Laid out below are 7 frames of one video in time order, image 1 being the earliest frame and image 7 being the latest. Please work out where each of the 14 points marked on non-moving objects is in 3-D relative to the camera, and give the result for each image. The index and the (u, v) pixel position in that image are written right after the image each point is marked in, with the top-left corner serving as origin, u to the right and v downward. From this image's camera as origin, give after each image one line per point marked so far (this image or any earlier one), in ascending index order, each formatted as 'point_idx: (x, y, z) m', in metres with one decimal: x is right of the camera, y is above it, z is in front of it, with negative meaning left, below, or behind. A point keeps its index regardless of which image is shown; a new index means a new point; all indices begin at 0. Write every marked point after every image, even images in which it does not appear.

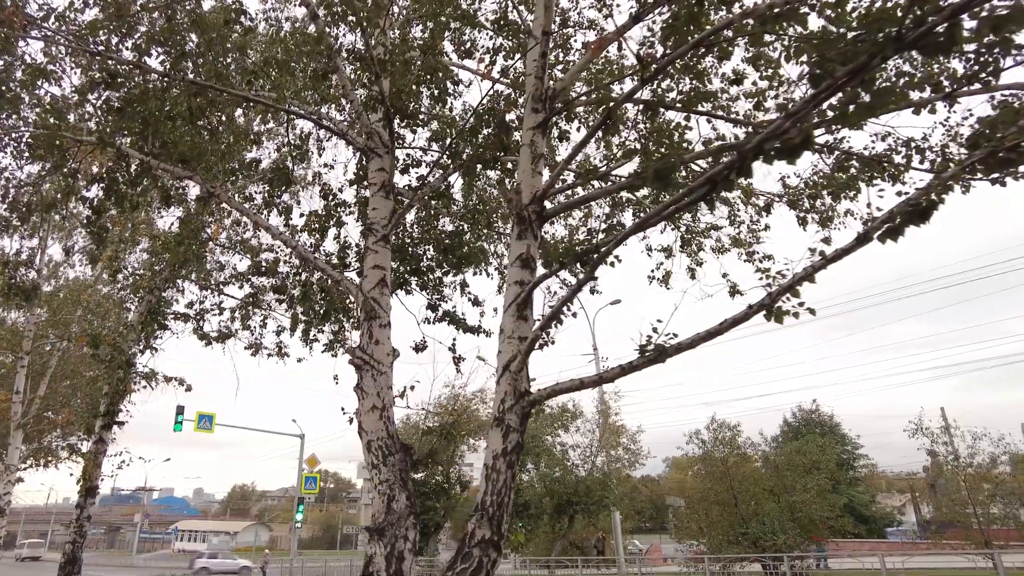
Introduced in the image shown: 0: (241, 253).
0: (-4.5, +0.6, +10.6) m
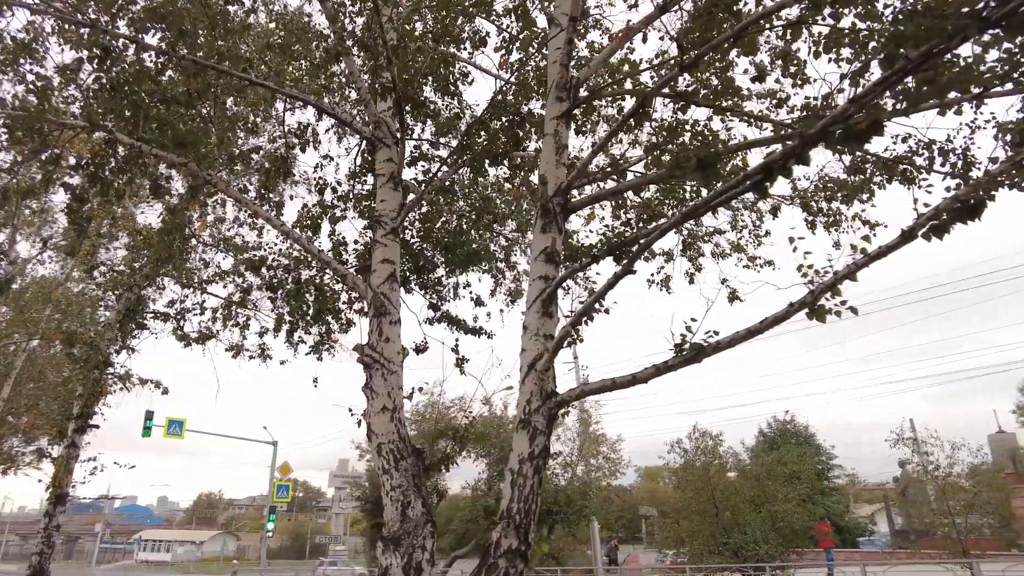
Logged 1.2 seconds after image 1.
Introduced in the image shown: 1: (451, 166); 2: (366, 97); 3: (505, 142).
0: (-4.6, +0.6, +10.3) m
1: (-0.6, +1.3, +6.5) m
2: (-1.3, +1.8, +5.8) m
3: (0.0, +1.5, +6.3) m
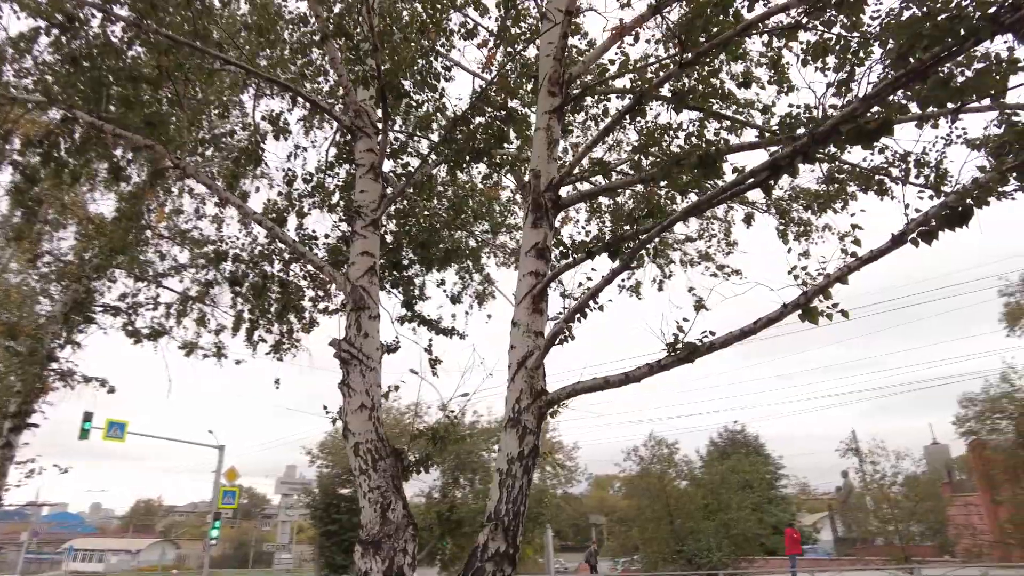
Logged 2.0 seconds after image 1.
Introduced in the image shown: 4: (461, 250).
0: (-5.1, +0.7, +9.8) m
1: (-0.8, +1.3, +6.3) m
2: (-1.4, +1.8, +5.6) m
3: (-0.2, +1.5, +6.2) m
4: (-0.7, +0.5, +8.3) m
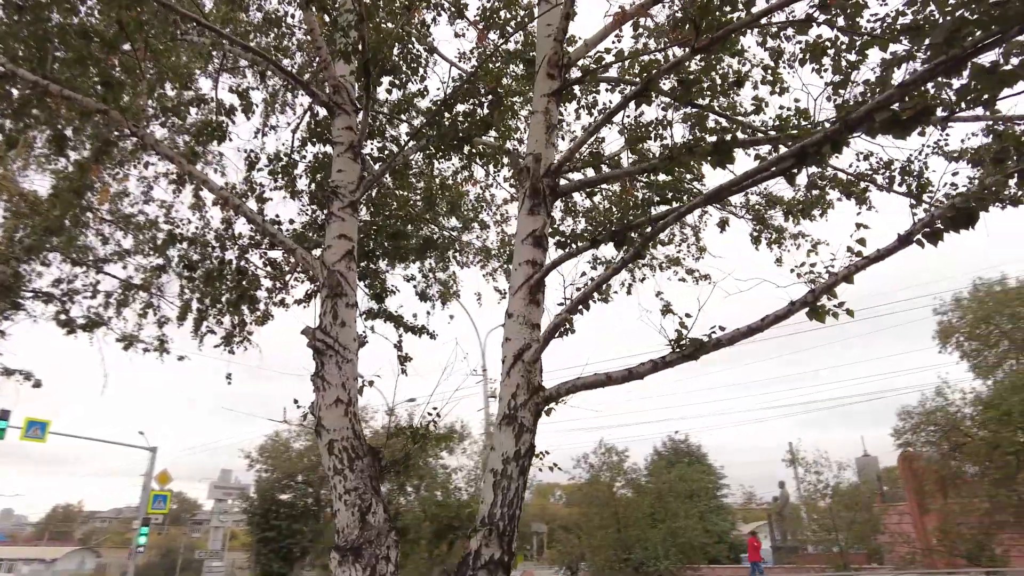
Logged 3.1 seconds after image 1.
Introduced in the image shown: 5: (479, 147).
0: (-5.6, +0.9, +9.2) m
1: (-1.0, +1.3, +6.1) m
2: (-1.6, +1.9, +5.3) m
3: (-0.4, +1.5, +5.9) m
4: (-1.1, +0.5, +8.0) m
5: (-0.3, +1.6, +6.9) m
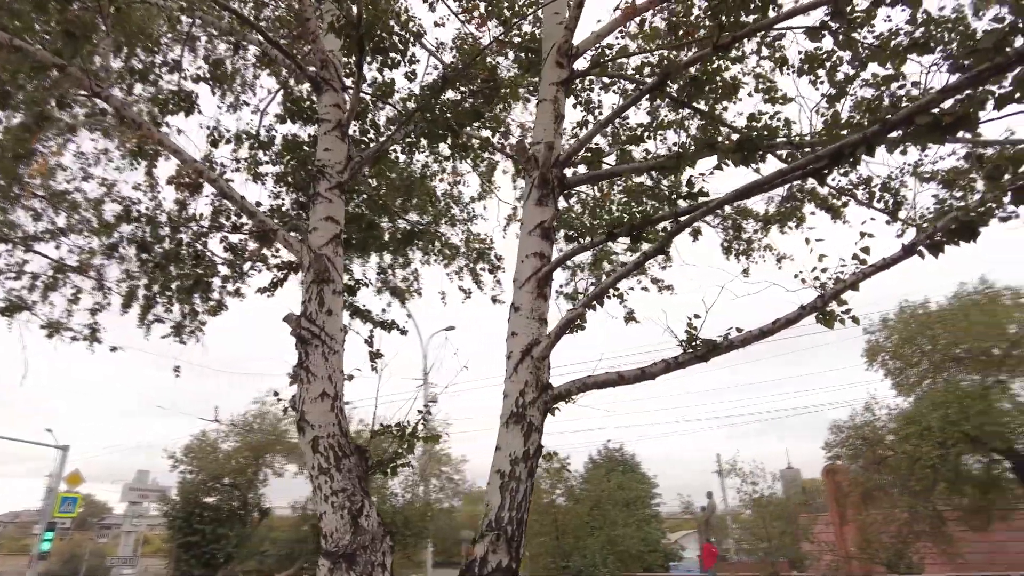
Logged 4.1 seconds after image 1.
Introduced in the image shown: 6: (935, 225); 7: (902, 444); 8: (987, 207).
0: (-6.0, +1.1, +8.4) m
1: (-1.1, +1.4, +5.8) m
2: (-1.6, +2.0, +5.0) m
3: (-0.5, +1.5, +5.7) m
4: (-1.4, +0.6, +7.7) m
5: (-0.5, +1.6, +6.8) m
6: (+2.3, +0.3, +3.5) m
7: (+11.2, -4.4, +18.2) m
8: (+2.6, +0.4, +3.5) m
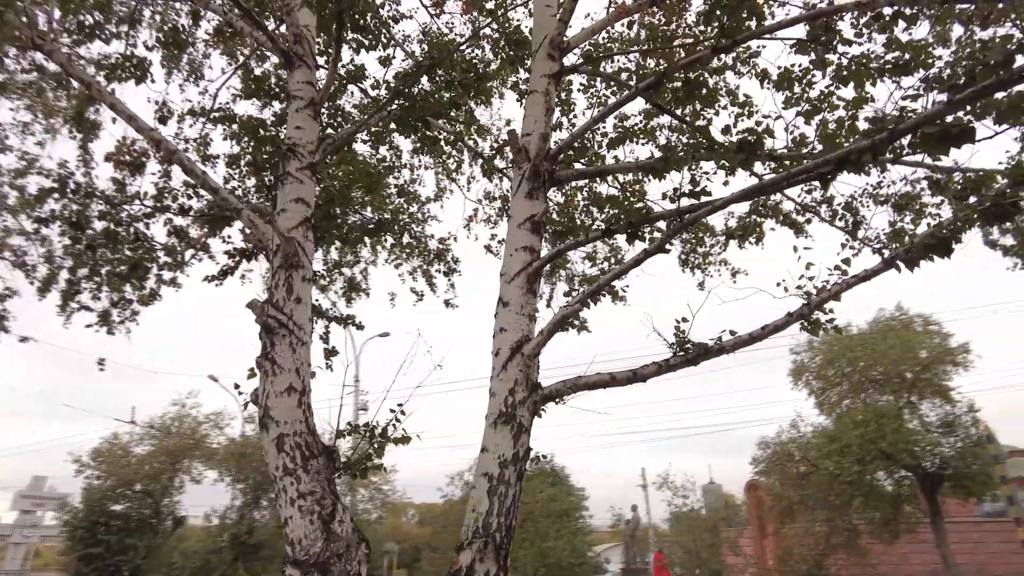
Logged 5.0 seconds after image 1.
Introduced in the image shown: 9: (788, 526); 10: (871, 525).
0: (-6.5, +1.3, +7.6) m
1: (-1.4, +1.4, +5.5) m
2: (-1.7, +2.1, +4.7) m
3: (-0.8, +1.6, +5.5) m
4: (-1.9, +0.6, +7.4) m
5: (-0.9, +1.6, +6.6) m
6: (+2.2, +0.3, +3.5) m
7: (+9.3, -5.1, +19.0) m
8: (+2.5, +0.3, +3.7) m
9: (+8.7, -7.5, +19.9) m
10: (+10.7, -7.0, +18.8) m
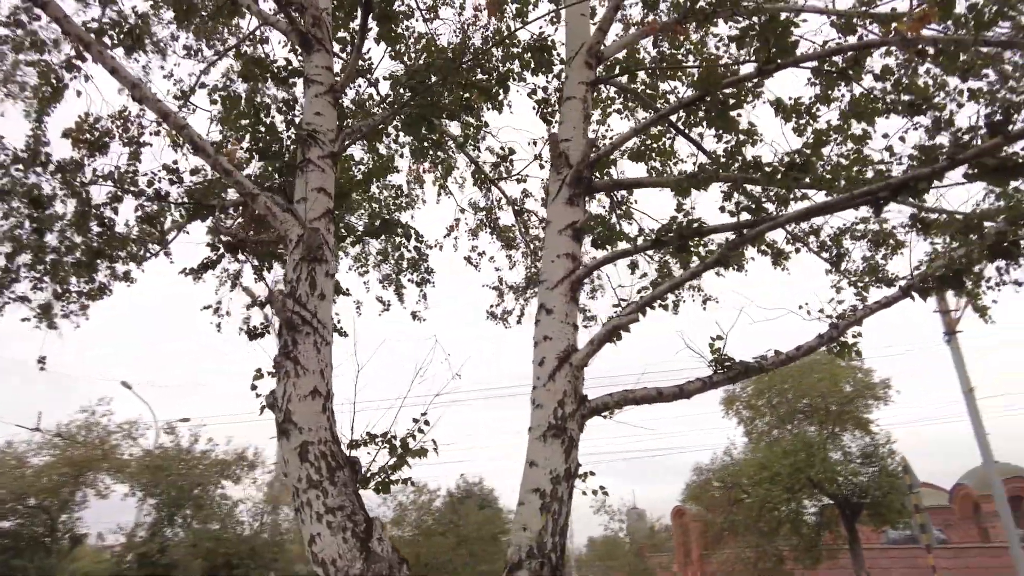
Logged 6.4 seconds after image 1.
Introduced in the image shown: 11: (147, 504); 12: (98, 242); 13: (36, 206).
0: (-6.7, +1.5, +6.8) m
1: (-1.4, +1.4, +5.3) m
2: (-1.6, +2.1, +4.4) m
3: (-0.7, +1.5, +5.4) m
4: (-2.1, +0.6, +7.1) m
5: (-0.9, +1.5, +6.4) m
6: (+2.4, +0.1, +3.7) m
7: (+7.4, -6.1, +19.7) m
8: (+2.7, +0.2, +3.8) m
9: (+6.6, -8.4, +20.4) m
10: (+8.7, -8.1, +19.5) m
11: (-11.2, -6.7, +19.5) m
12: (-4.0, +0.5, +5.9) m
13: (-4.4, +0.7, +5.6) m
